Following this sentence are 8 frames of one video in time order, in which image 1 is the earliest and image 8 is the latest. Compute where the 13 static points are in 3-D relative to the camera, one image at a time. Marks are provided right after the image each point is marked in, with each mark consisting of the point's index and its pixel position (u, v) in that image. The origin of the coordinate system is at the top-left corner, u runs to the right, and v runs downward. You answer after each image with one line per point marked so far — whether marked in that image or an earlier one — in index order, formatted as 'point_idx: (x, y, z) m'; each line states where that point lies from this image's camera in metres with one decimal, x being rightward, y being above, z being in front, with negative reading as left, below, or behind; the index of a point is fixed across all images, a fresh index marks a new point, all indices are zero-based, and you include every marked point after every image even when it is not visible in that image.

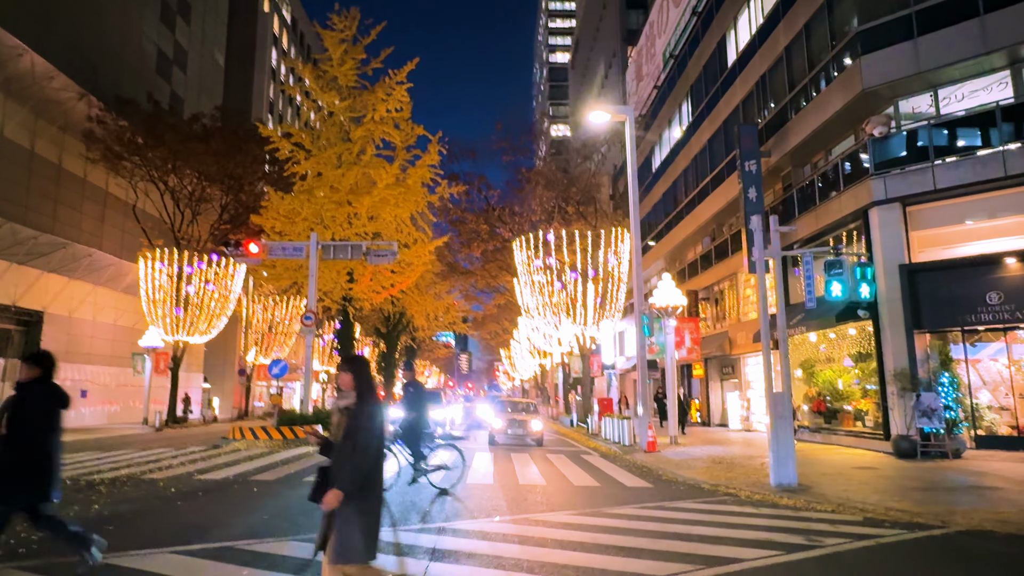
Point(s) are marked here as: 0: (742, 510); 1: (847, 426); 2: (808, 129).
0: (+2.9, -2.8, +7.9) m
1: (+8.5, -3.5, +16.0) m
2: (+7.8, +4.2, +16.9) m
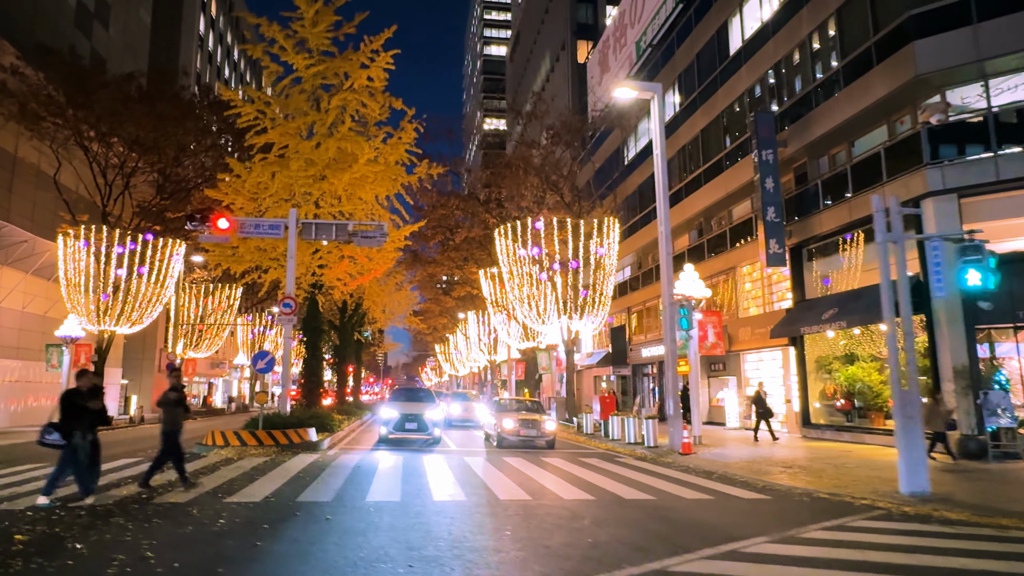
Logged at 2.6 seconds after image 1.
0: (+4.5, -2.6, +6.8) m
1: (+8.9, -3.4, +15.6) m
2: (+8.3, +4.3, +16.3) m
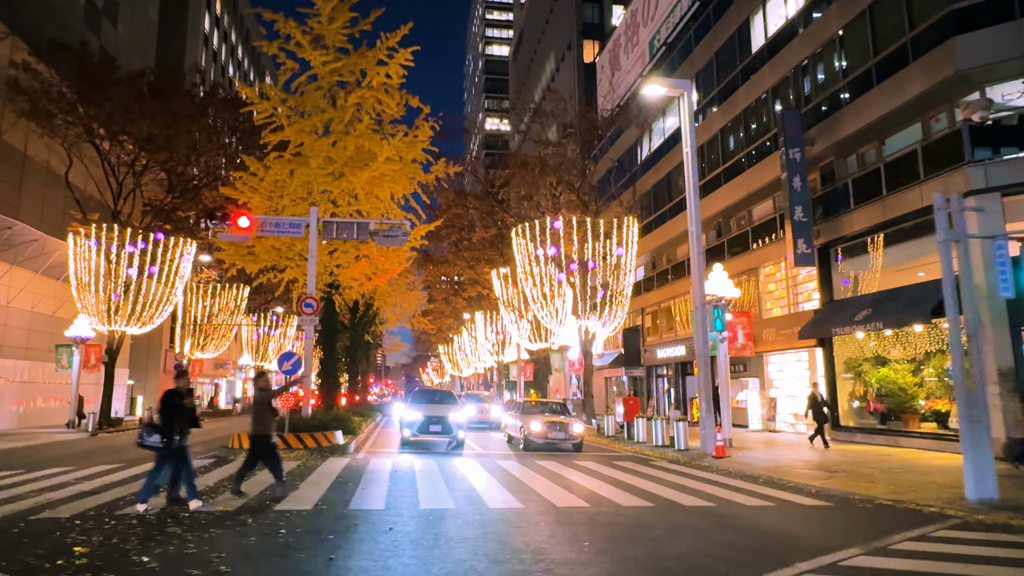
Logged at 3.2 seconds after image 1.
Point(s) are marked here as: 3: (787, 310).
0: (+5.2, -2.6, +6.5) m
1: (+9.6, -3.4, +15.3) m
2: (+9.0, +4.3, +16.1) m
3: (+8.6, -0.7, +19.8) m
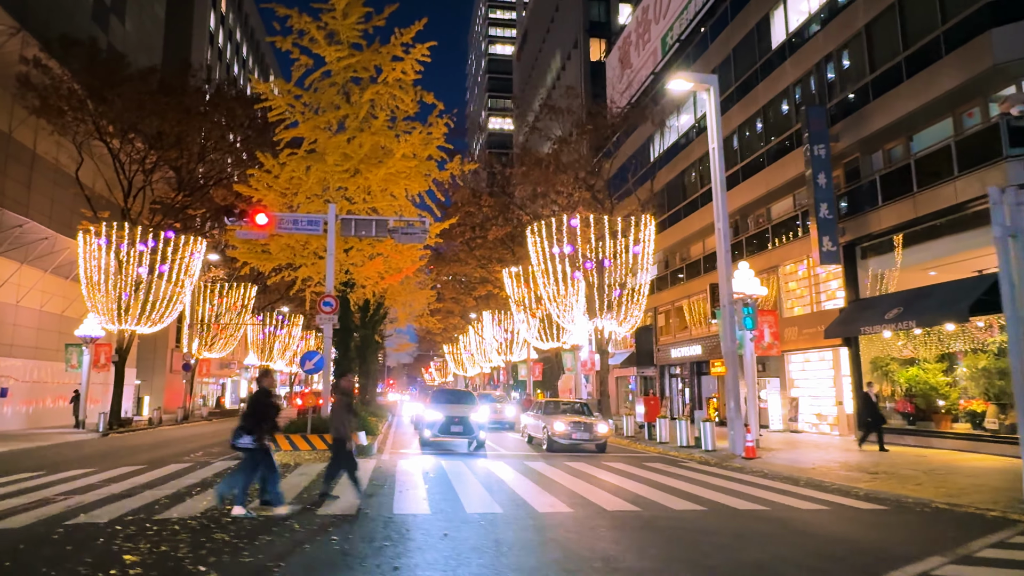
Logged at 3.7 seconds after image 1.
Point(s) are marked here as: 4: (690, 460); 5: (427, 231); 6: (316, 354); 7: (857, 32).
0: (+5.7, -2.5, +6.2) m
1: (+10.2, -3.3, +15.1) m
2: (+9.6, +4.4, +15.8) m
3: (+9.1, -0.7, +19.6) m
4: (+3.9, -3.8, +14.0) m
5: (-2.4, +1.7, +18.3) m
6: (-4.3, -1.5, +14.0) m
7: (+9.4, +7.0, +17.4) m
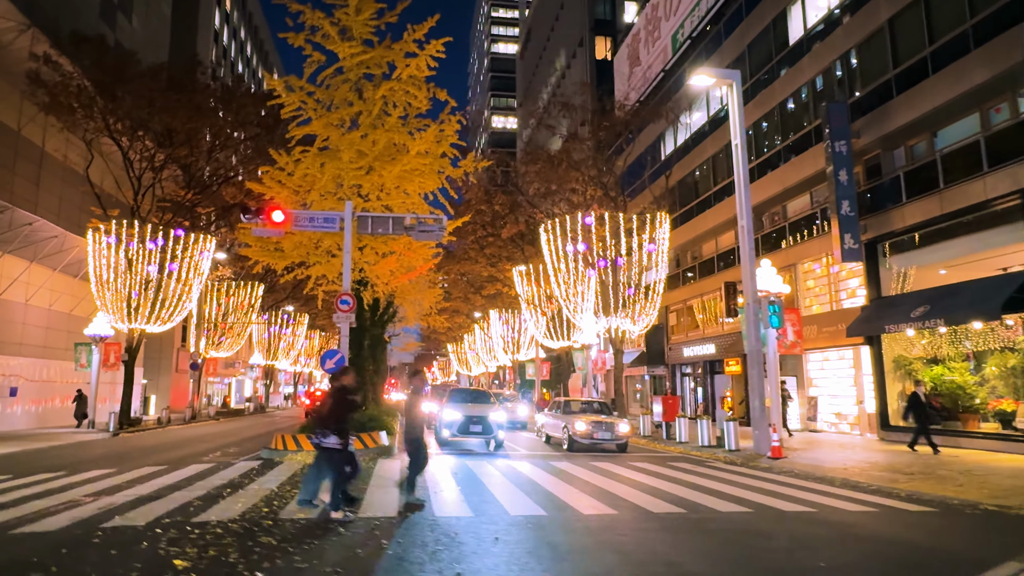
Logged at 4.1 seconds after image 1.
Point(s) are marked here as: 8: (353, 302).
0: (+6.2, -2.5, +6.0) m
1: (+10.7, -3.3, +14.9) m
2: (+10.1, +4.4, +15.6) m
3: (+9.6, -0.6, +19.4) m
4: (+4.4, -3.7, +13.8) m
5: (-1.9, +1.7, +18.1) m
6: (-3.8, -1.4, +13.8) m
7: (+9.9, +7.0, +17.2) m
8: (-4.3, -0.4, +17.0) m
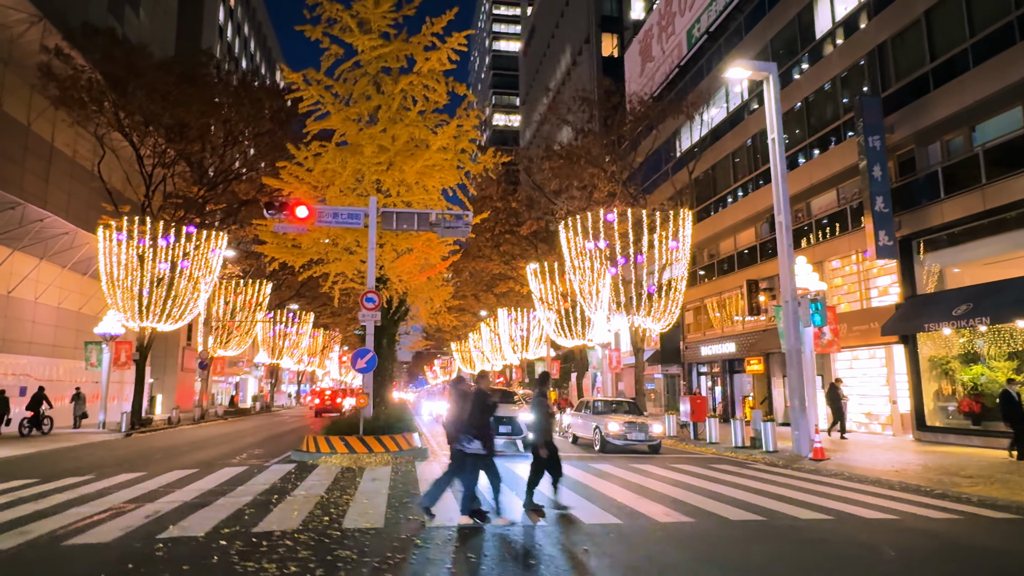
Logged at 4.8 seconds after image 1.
0: (+7.0, -2.4, +5.7) m
1: (+11.4, -3.2, +14.6) m
2: (+10.8, +4.5, +15.3) m
3: (+10.4, -0.5, +19.0) m
4: (+5.1, -3.7, +13.4) m
5: (-1.2, +1.8, +17.7) m
6: (-3.1, -1.3, +13.4) m
7: (+10.6, +7.1, +16.8) m
8: (-3.6, -0.3, +16.6) m
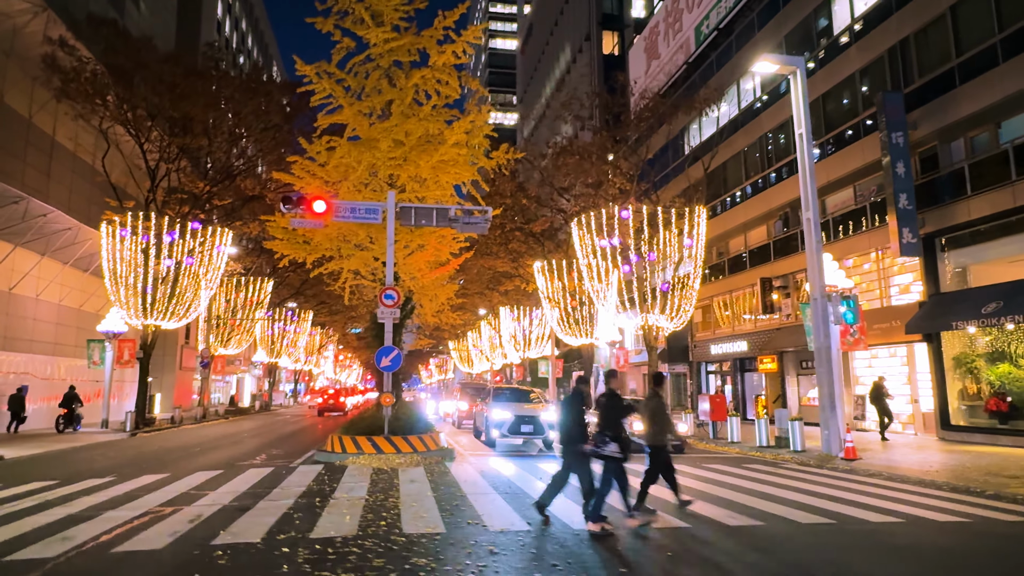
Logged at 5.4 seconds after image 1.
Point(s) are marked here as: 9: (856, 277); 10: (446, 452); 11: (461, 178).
0: (+7.7, -2.4, +5.5) m
1: (+12.0, -3.2, +14.4) m
2: (+11.3, +4.5, +15.1) m
3: (+10.9, -0.5, +18.9) m
4: (+5.7, -3.6, +13.2) m
5: (-0.7, +1.9, +17.4) m
6: (-2.5, -1.3, +13.1) m
7: (+11.2, +7.1, +16.6) m
8: (-3.0, -0.2, +16.3) m
9: (+10.7, +0.4, +19.9) m
10: (-1.3, -3.2, +12.4) m
11: (-1.6, +3.5, +20.1) m
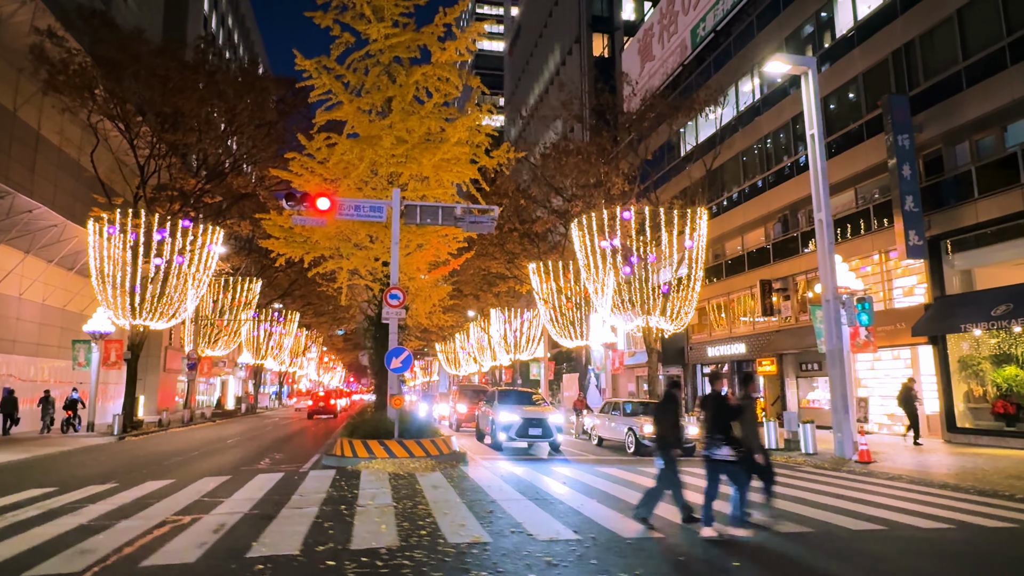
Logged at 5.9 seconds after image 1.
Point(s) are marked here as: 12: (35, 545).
0: (+8.1, -2.4, +5.4) m
1: (+12.2, -3.2, +14.4) m
2: (+11.6, +4.5, +15.1) m
3: (+10.9, -0.6, +18.9) m
4: (+5.9, -3.6, +13.1) m
5: (-0.5, +1.8, +17.1) m
6: (-2.3, -1.3, +12.8) m
7: (+11.4, +7.1, +16.7) m
8: (-2.9, -0.2, +15.9) m
9: (+10.8, +0.3, +19.9) m
10: (-1.0, -3.2, +12.0) m
11: (-1.5, +3.4, +19.8) m
12: (-4.4, -2.4, +5.9) m
